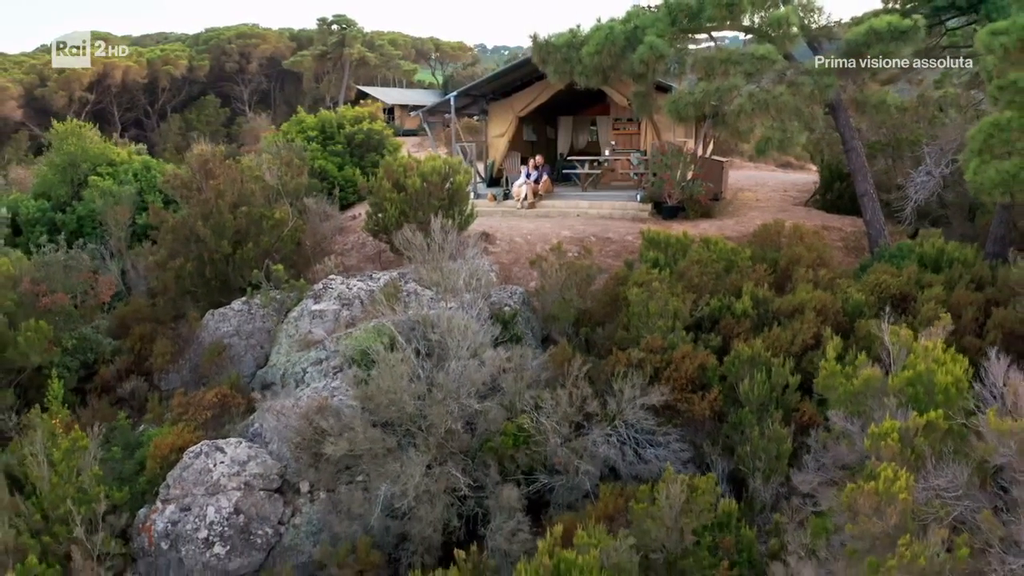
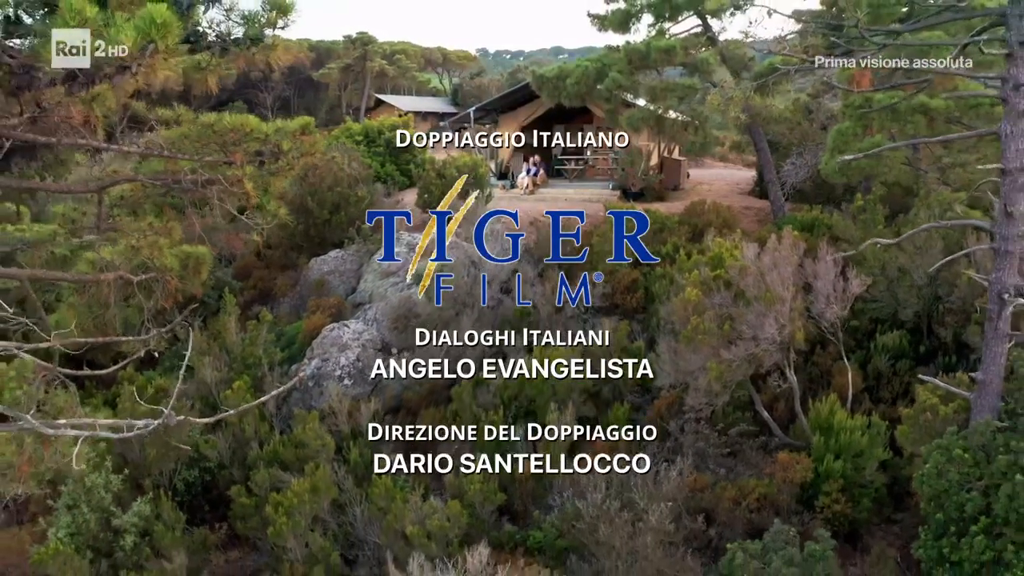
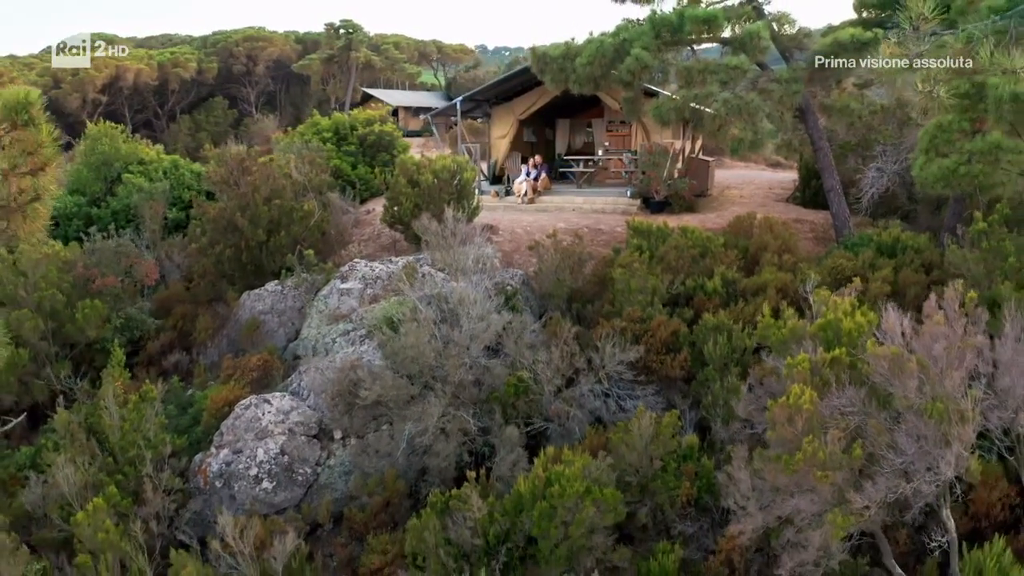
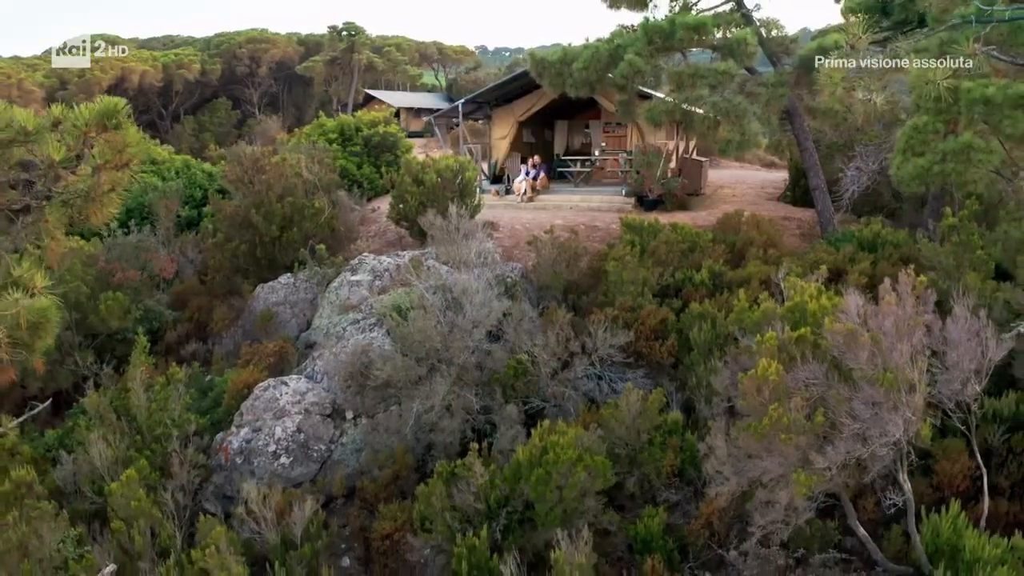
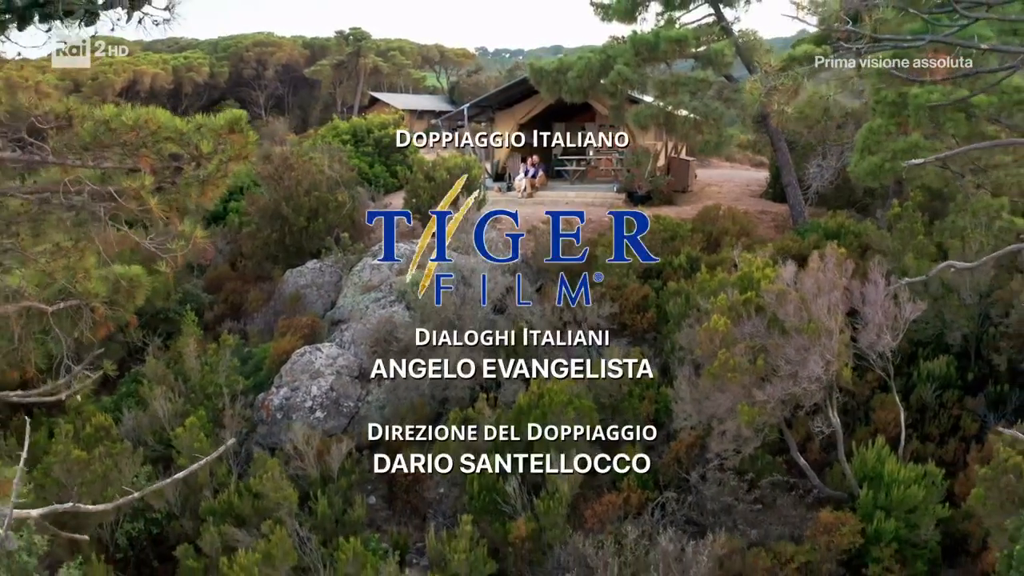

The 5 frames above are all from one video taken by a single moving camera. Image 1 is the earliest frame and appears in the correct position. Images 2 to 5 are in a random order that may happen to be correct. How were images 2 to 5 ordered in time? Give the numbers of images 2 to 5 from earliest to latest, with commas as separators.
3, 4, 5, 2
